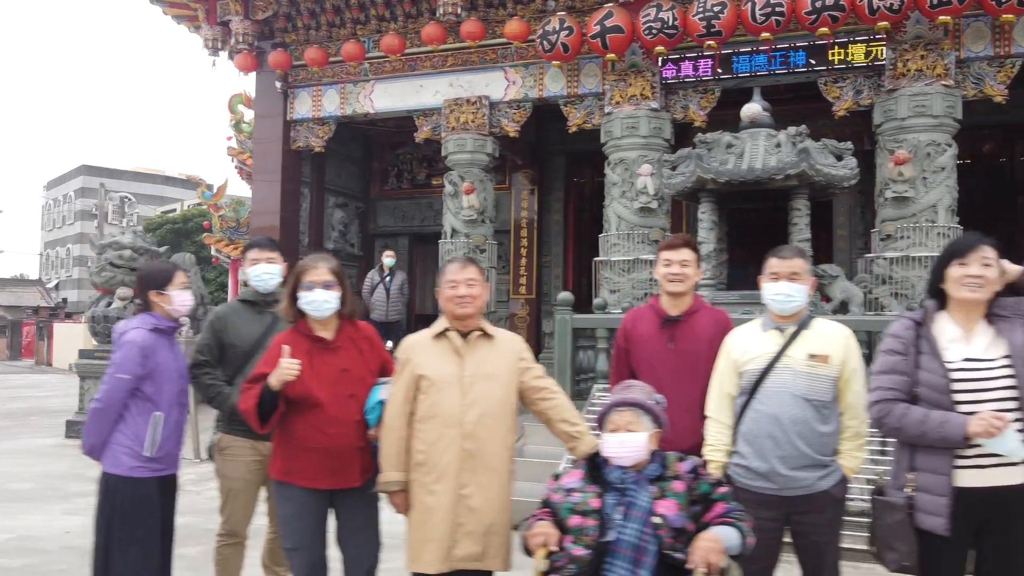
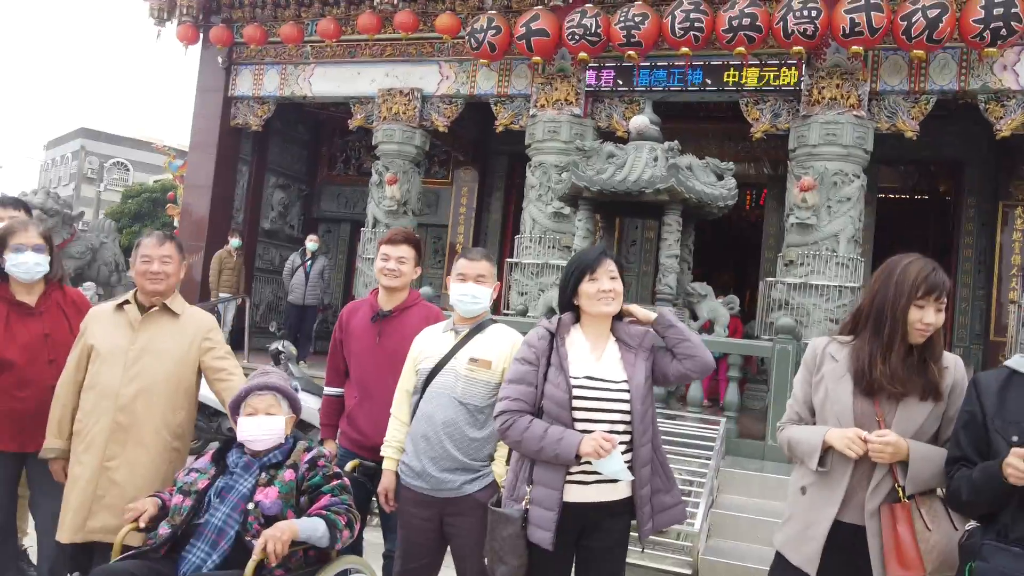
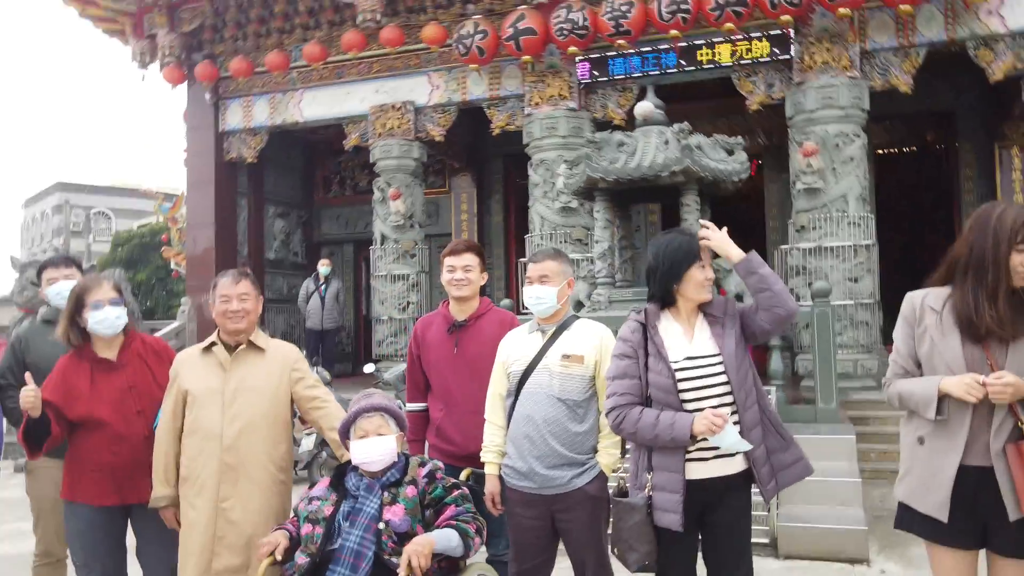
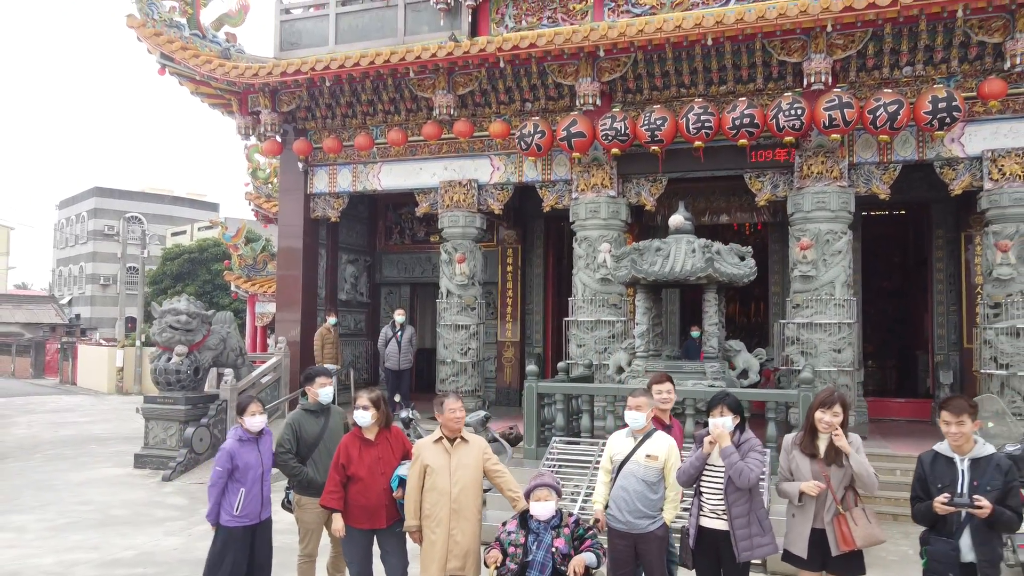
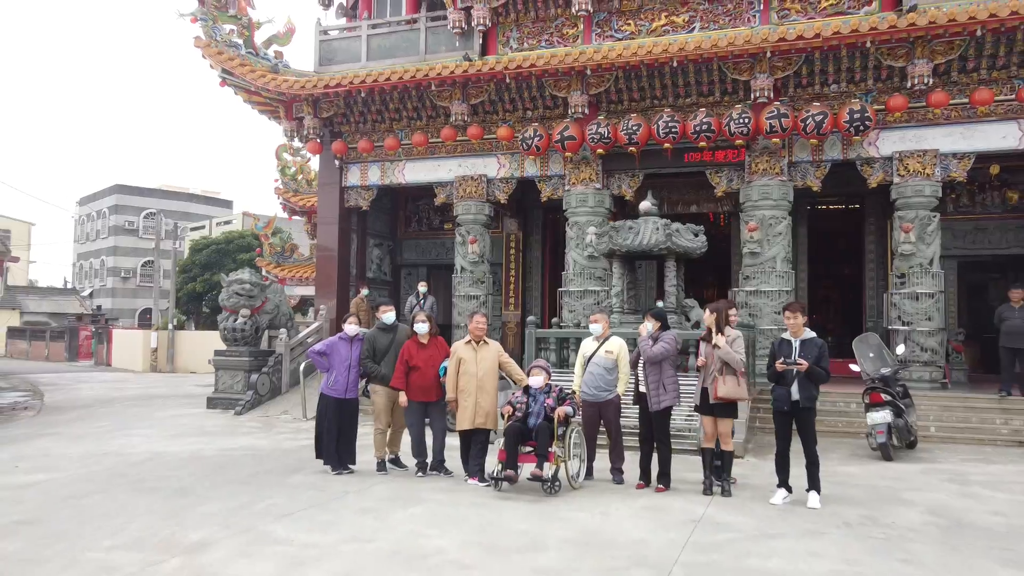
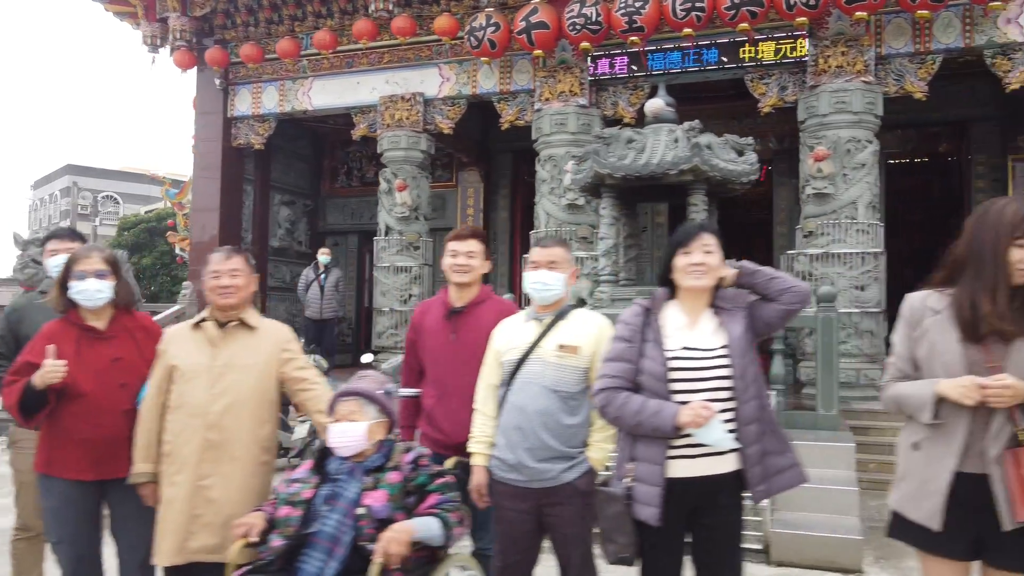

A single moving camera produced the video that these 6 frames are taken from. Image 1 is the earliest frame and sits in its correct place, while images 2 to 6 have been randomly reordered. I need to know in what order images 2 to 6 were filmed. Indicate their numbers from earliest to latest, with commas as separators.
6, 2, 3, 4, 5
